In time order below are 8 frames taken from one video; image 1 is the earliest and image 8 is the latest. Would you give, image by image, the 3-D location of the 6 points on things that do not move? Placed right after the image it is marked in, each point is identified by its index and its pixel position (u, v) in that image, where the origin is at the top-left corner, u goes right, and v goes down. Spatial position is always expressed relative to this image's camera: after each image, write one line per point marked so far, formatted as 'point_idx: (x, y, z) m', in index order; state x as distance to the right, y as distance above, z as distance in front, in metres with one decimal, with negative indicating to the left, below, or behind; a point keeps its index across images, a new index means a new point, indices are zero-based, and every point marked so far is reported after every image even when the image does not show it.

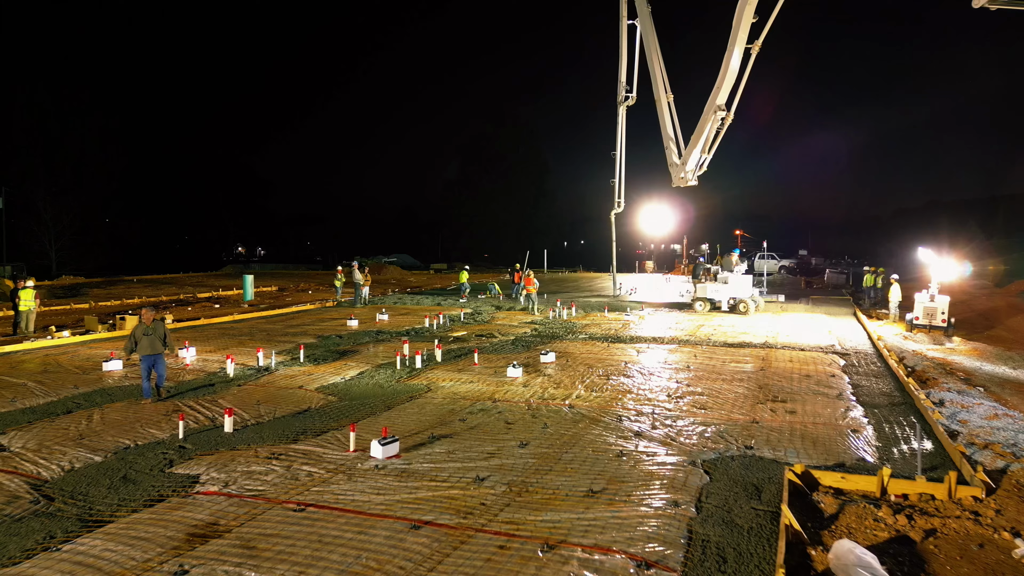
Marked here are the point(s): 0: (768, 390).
0: (+2.2, -0.9, +9.5) m
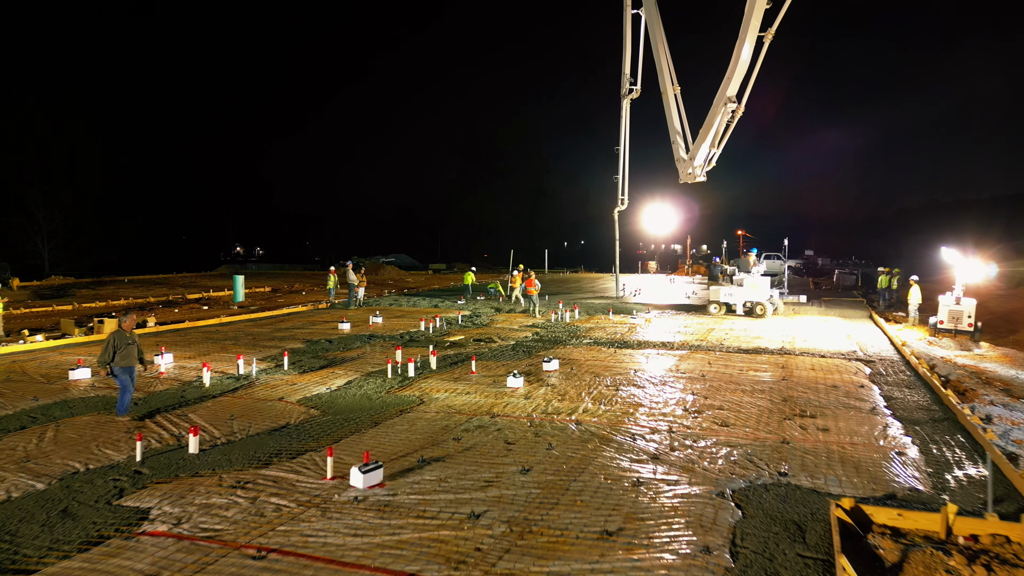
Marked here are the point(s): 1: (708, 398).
0: (+2.2, -0.9, +8.6) m
1: (+1.6, -0.9, +8.9) m
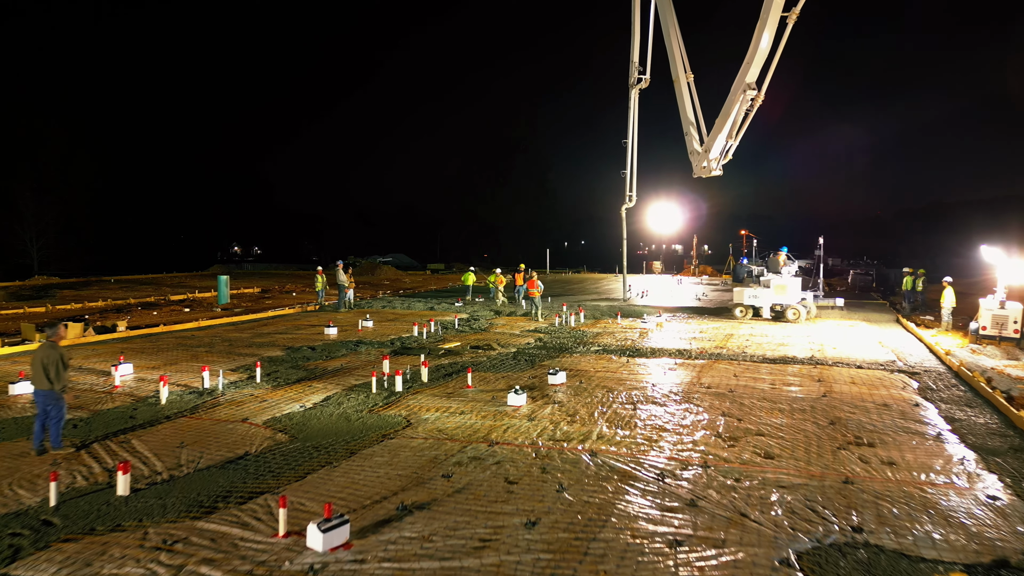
0: (+2.2, -0.9, +7.3) m
1: (+1.6, -0.9, +7.6) m
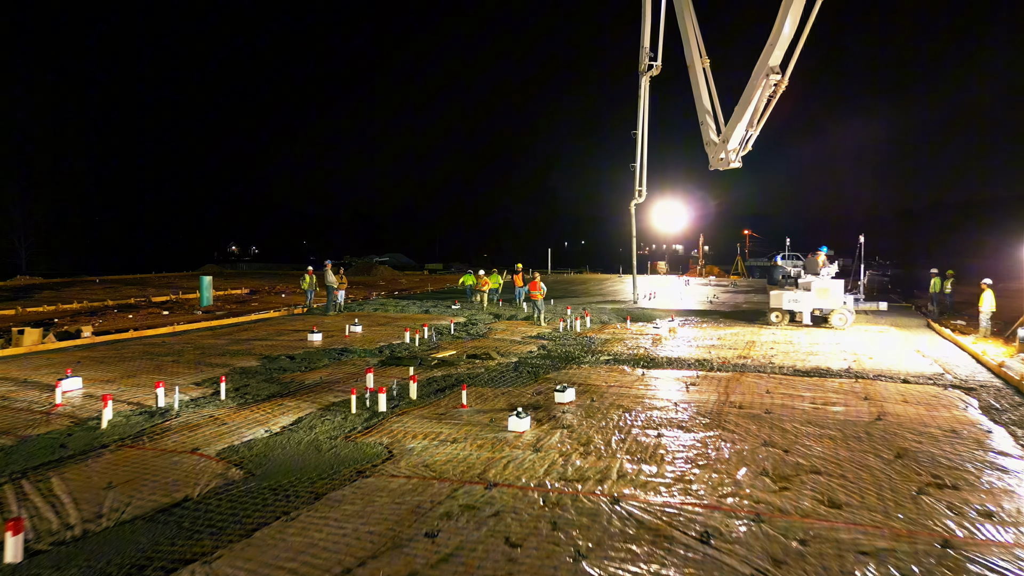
0: (+2.2, -1.0, +6.1) m
1: (+1.6, -1.0, +6.3) m
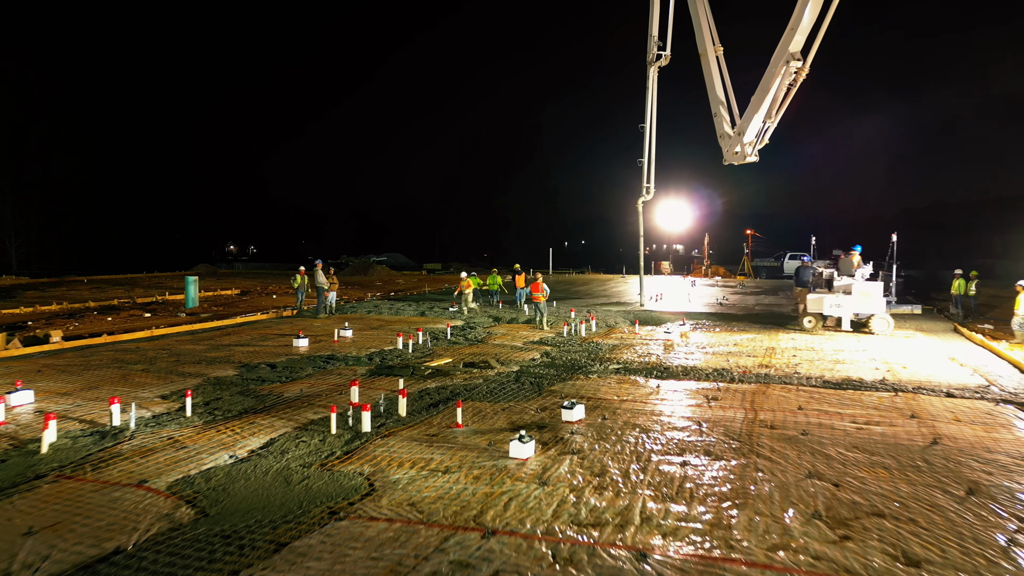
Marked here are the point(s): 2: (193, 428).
0: (+2.2, -1.0, +5.1) m
1: (+1.6, -1.0, +5.4) m
2: (-2.1, -0.9, +7.3) m
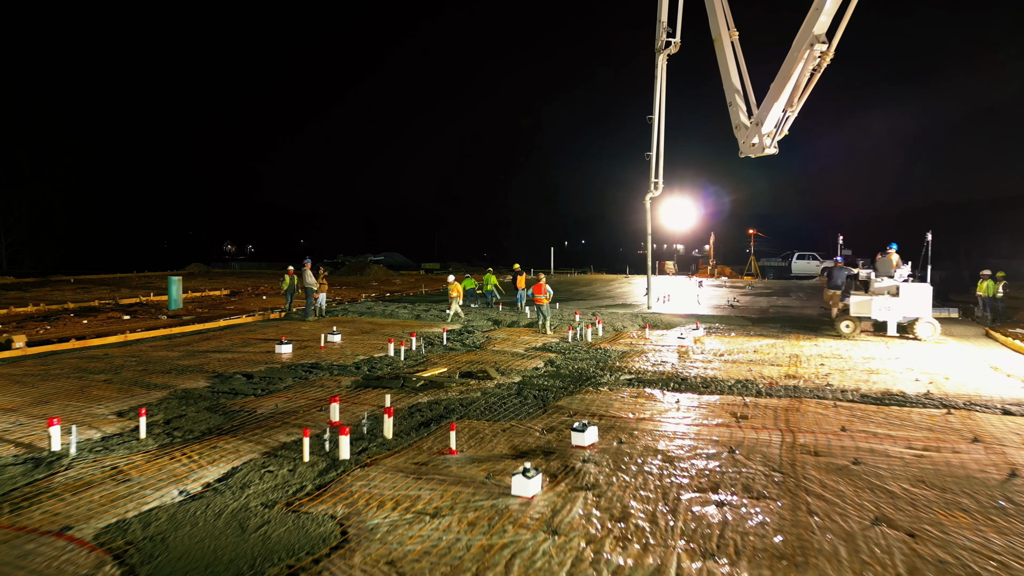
0: (+2.3, -1.0, +4.1) m
1: (+1.6, -1.0, +4.4) m
2: (-2.1, -0.9, +6.3) m
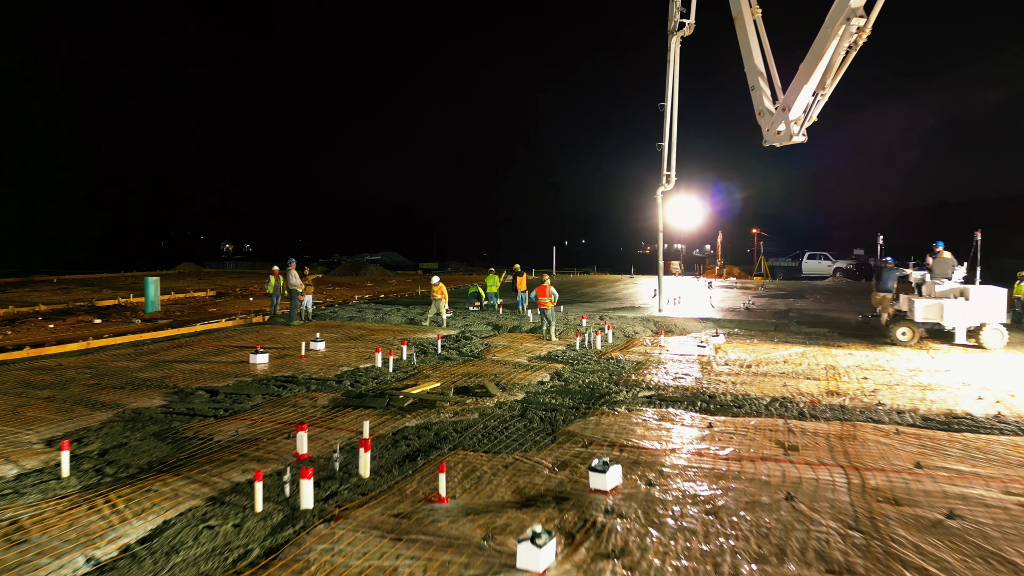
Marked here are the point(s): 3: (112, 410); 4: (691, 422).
0: (+2.3, -1.1, +2.9) m
1: (+1.6, -1.0, +3.2) m
2: (-2.1, -1.0, +5.1) m
3: (-2.8, -0.9, +7.7) m
4: (+1.2, -0.9, +7.2) m
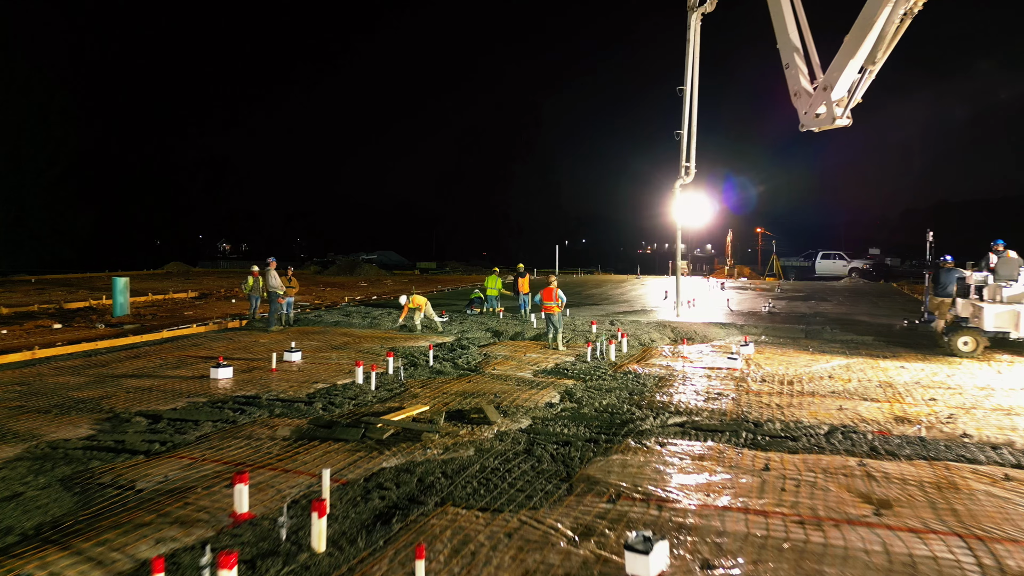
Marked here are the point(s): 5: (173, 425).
0: (+2.3, -1.1, +1.5) m
1: (+1.7, -1.1, +1.8) m
2: (-2.1, -1.0, +3.7) m
3: (-2.8, -0.9, +6.2) m
4: (+1.2, -0.9, +5.8) m
5: (-2.1, -0.8, +6.8) m
